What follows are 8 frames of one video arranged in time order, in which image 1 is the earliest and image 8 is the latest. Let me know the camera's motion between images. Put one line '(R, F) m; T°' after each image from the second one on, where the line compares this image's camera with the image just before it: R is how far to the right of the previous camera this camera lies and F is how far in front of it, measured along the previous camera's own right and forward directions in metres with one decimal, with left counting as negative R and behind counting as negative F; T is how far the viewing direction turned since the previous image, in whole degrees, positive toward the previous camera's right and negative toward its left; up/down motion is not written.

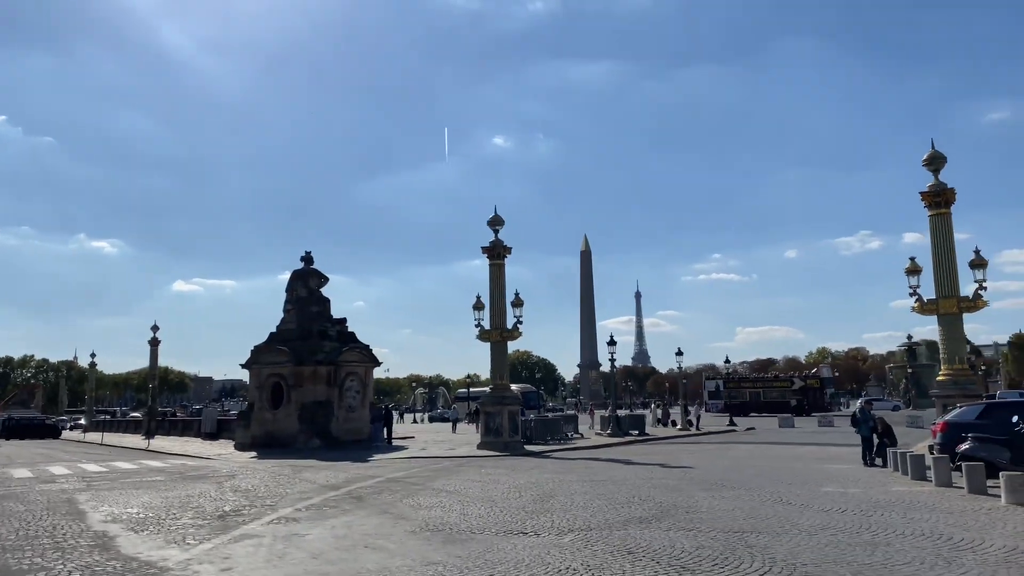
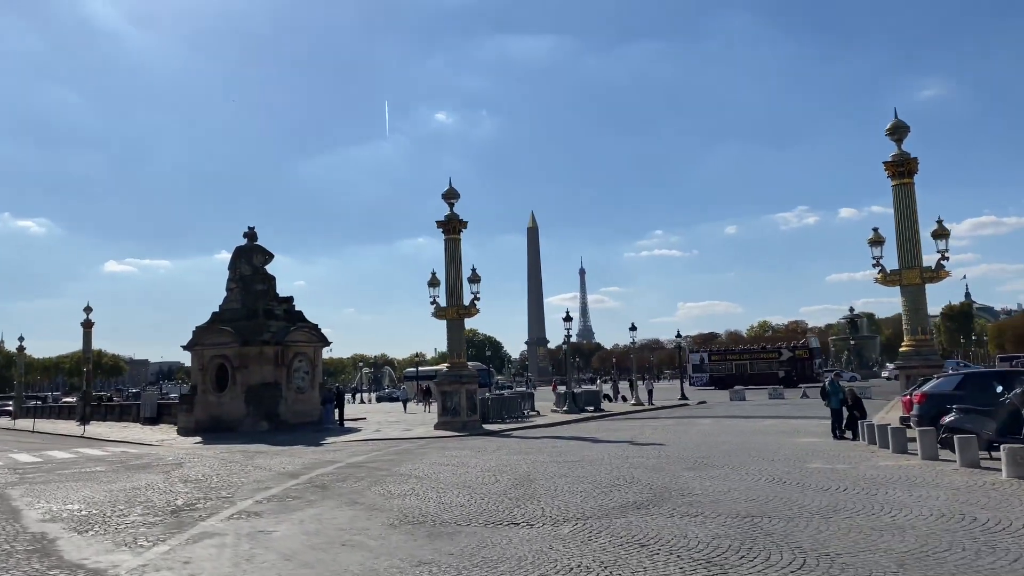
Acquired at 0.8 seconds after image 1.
(-0.5, +0.8) m; +4°
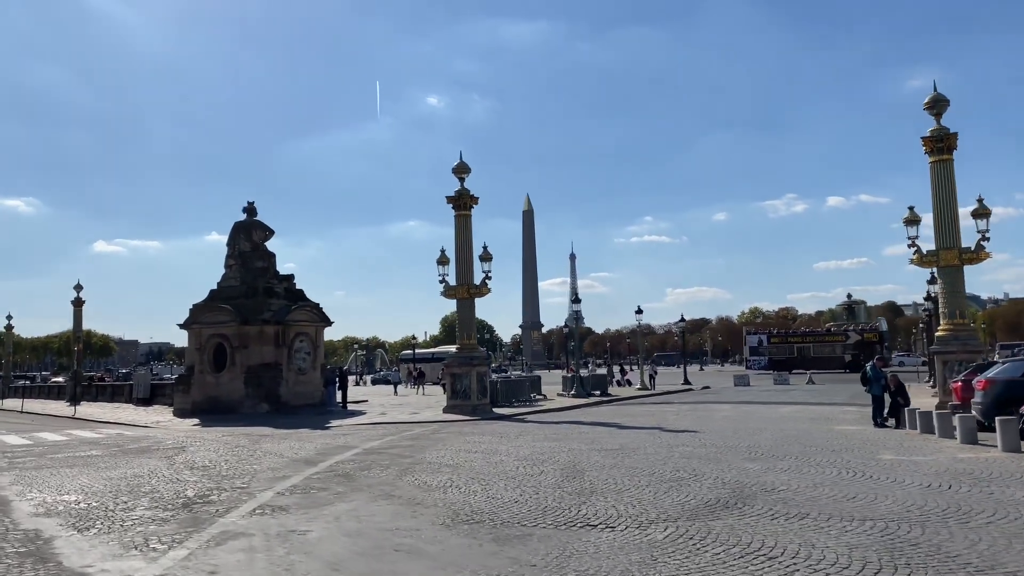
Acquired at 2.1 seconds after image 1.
(-0.8, +1.3) m; +1°
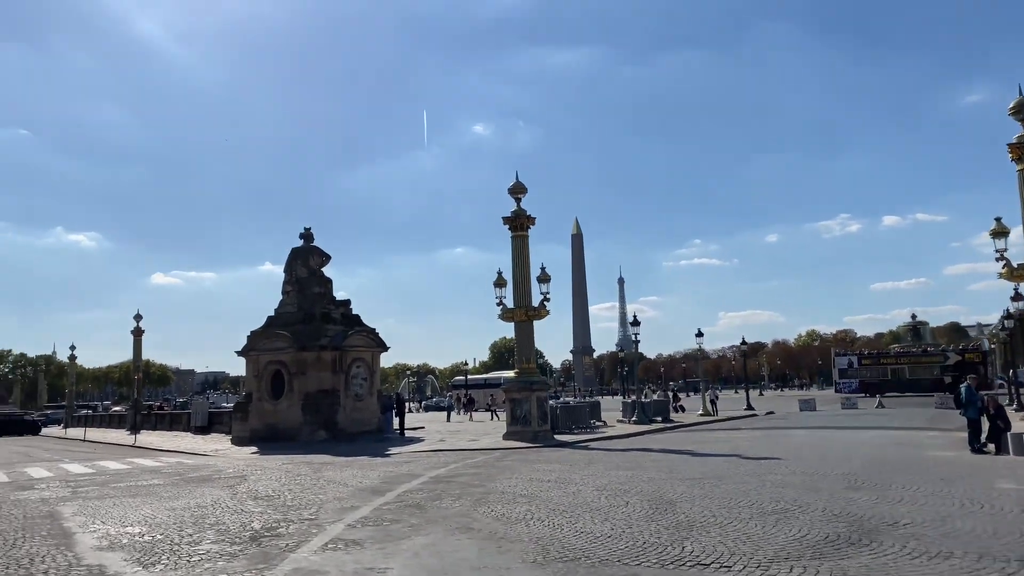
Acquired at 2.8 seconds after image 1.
(-0.4, +0.6) m; -3°
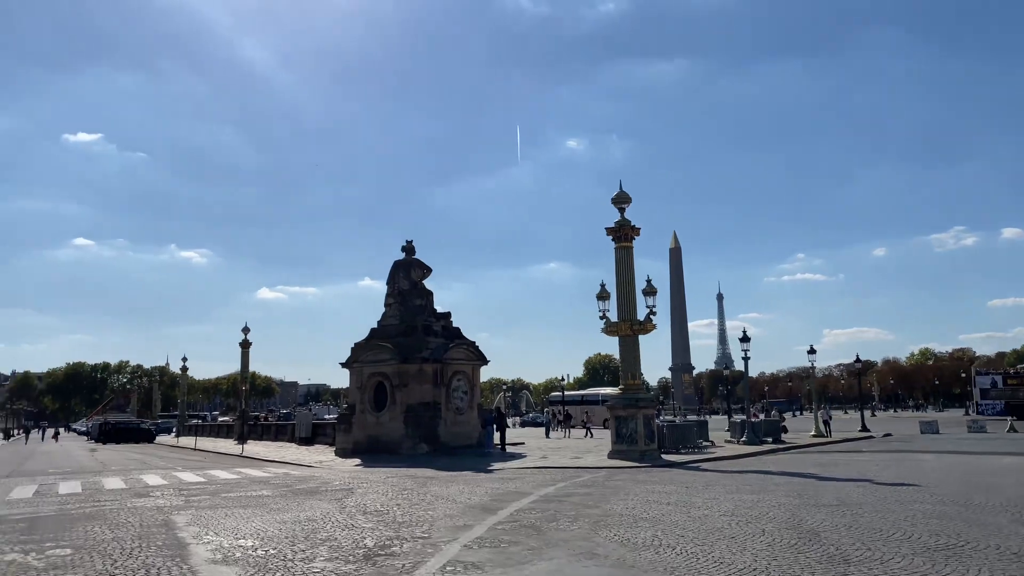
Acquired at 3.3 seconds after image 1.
(-0.3, +0.6) m; -6°
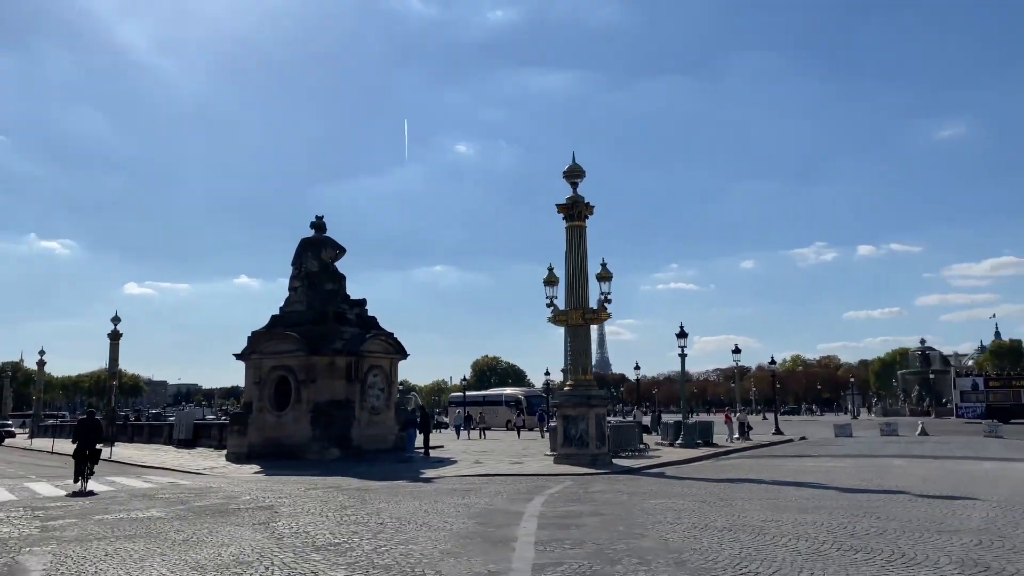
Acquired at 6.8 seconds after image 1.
(-1.5, +3.7) m; +8°
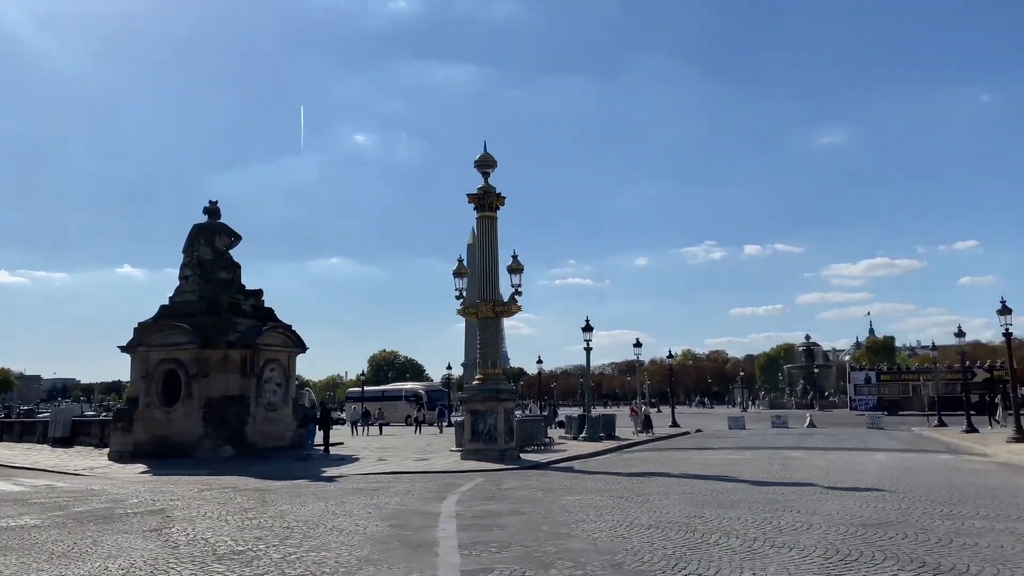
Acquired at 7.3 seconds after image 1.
(-0.3, +0.6) m; +7°
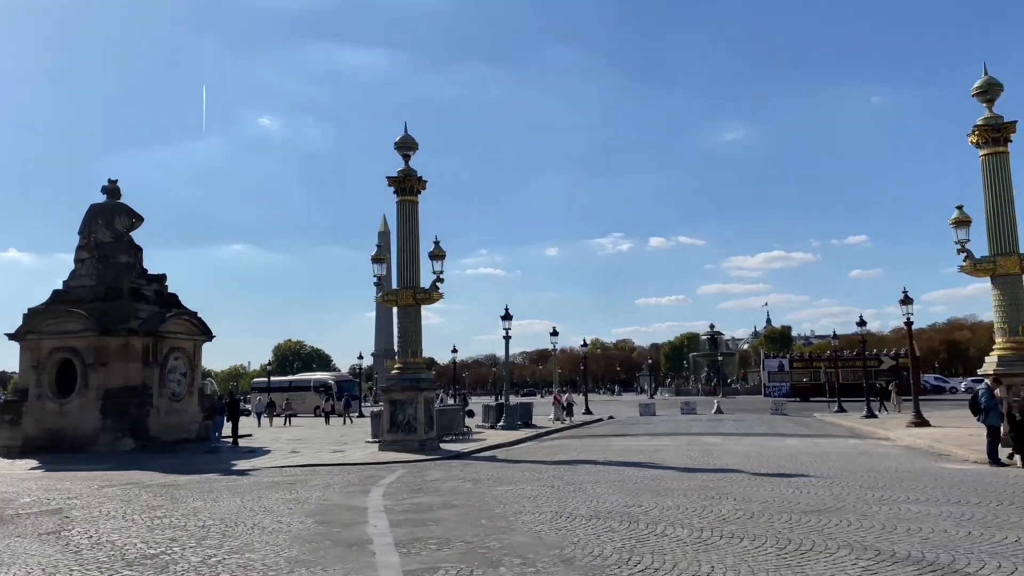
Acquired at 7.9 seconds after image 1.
(-0.3, +0.5) m; +6°
